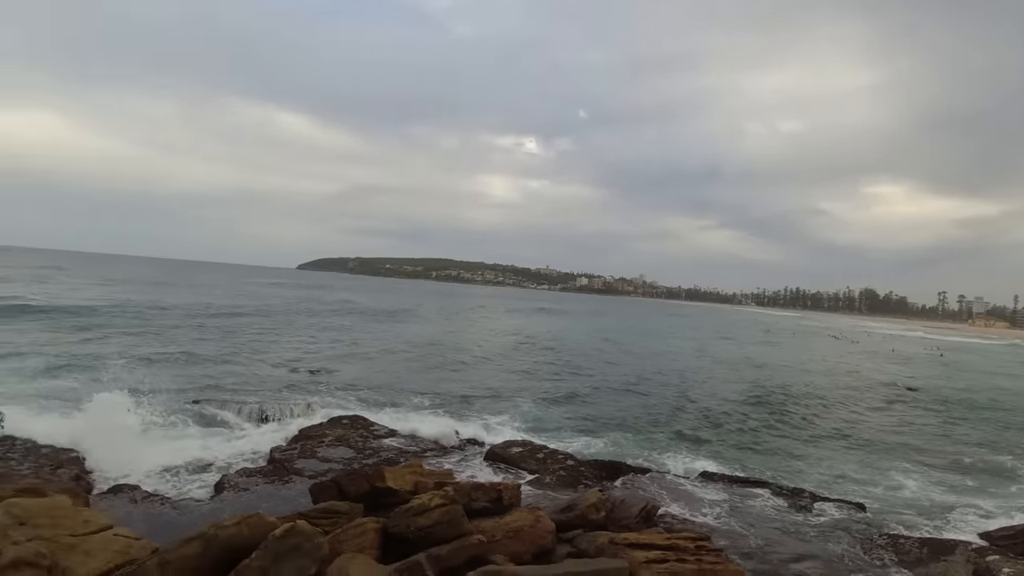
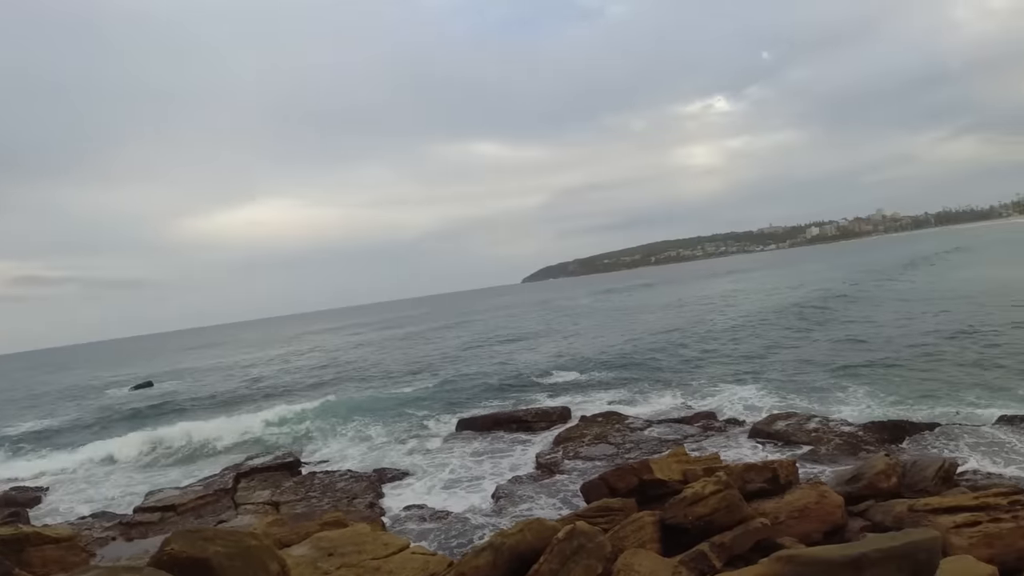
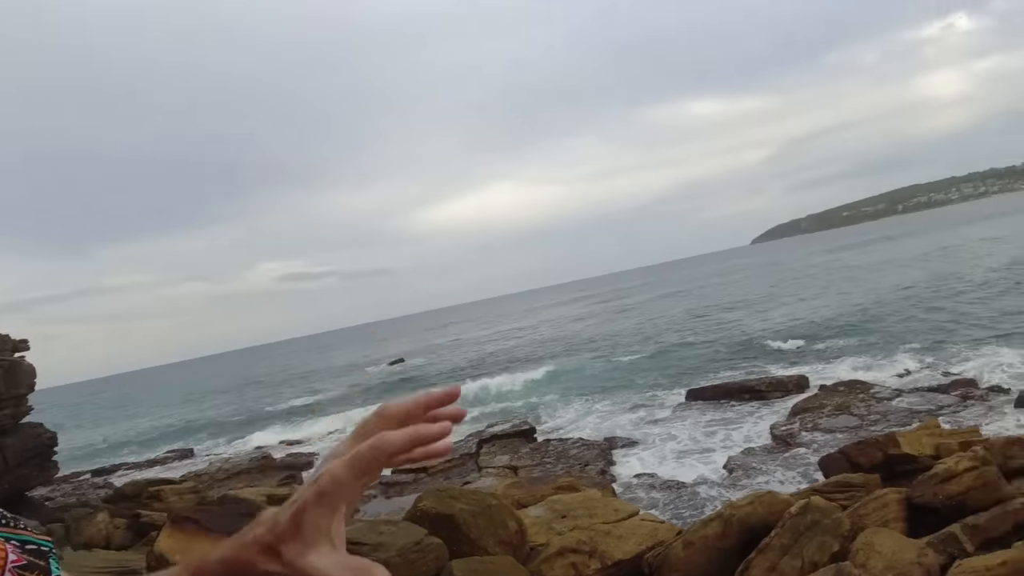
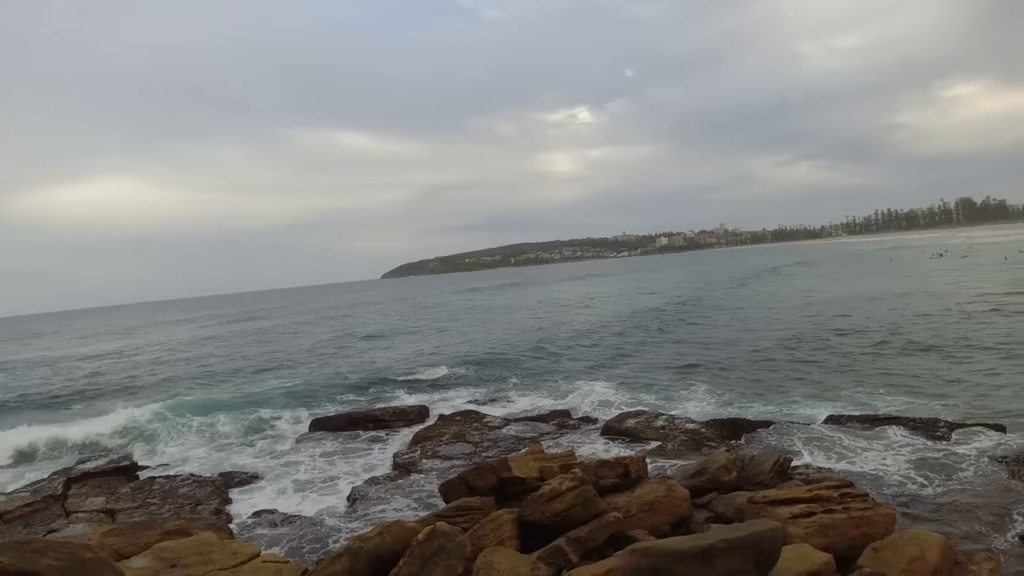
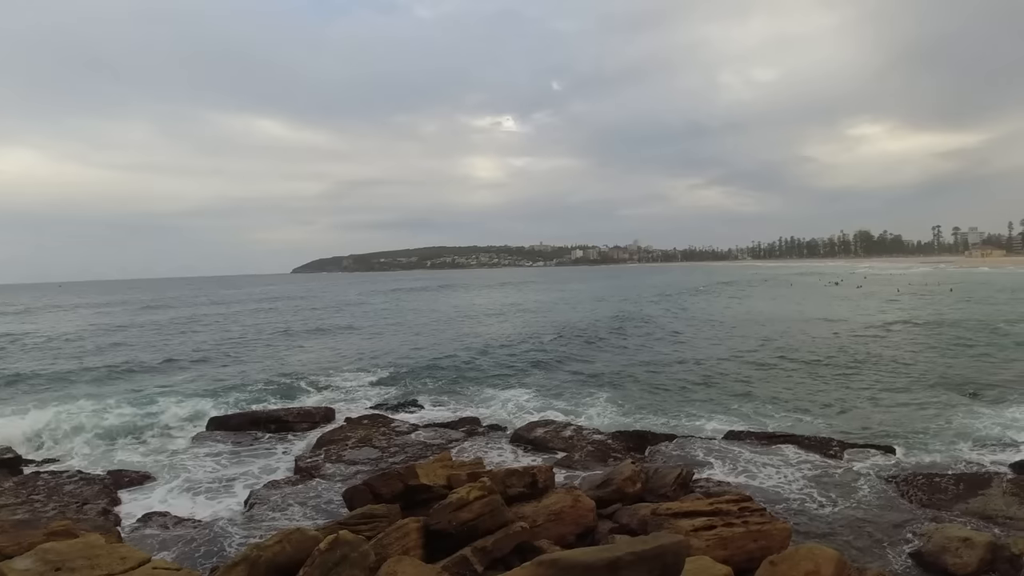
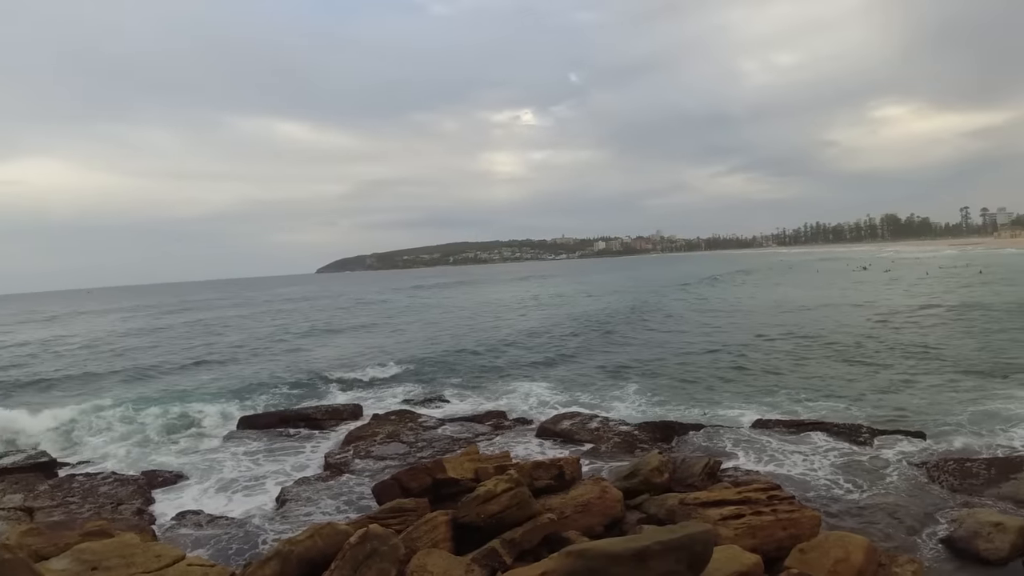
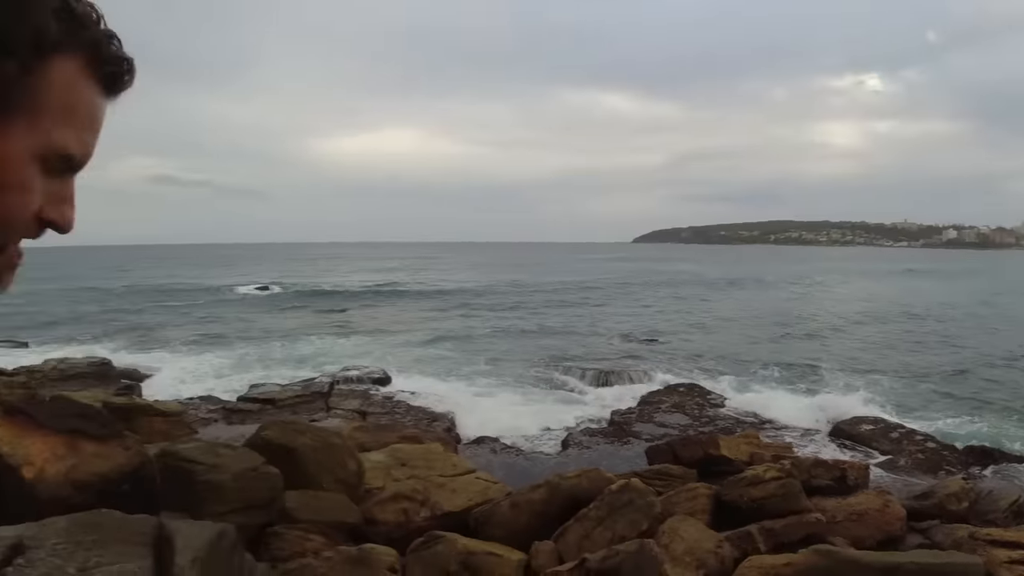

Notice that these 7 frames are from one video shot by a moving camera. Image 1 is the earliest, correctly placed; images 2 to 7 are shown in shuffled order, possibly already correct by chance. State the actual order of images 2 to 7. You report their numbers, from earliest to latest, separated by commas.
7, 3, 2, 4, 6, 5
